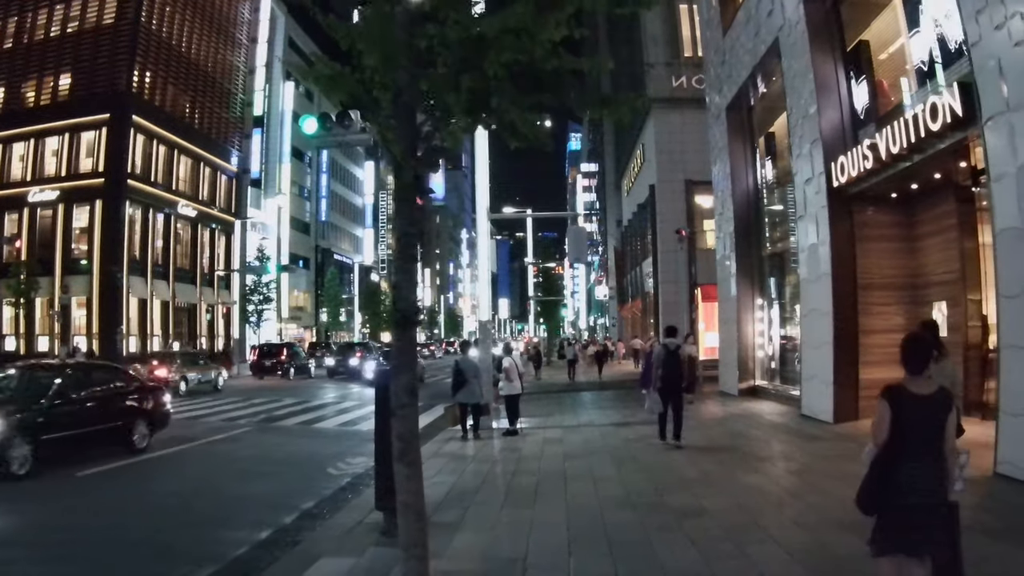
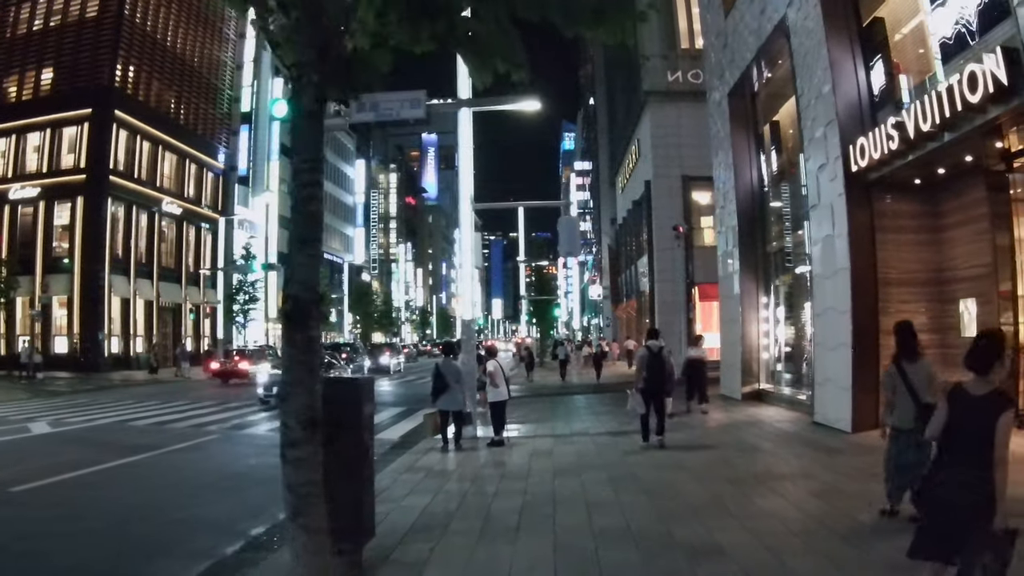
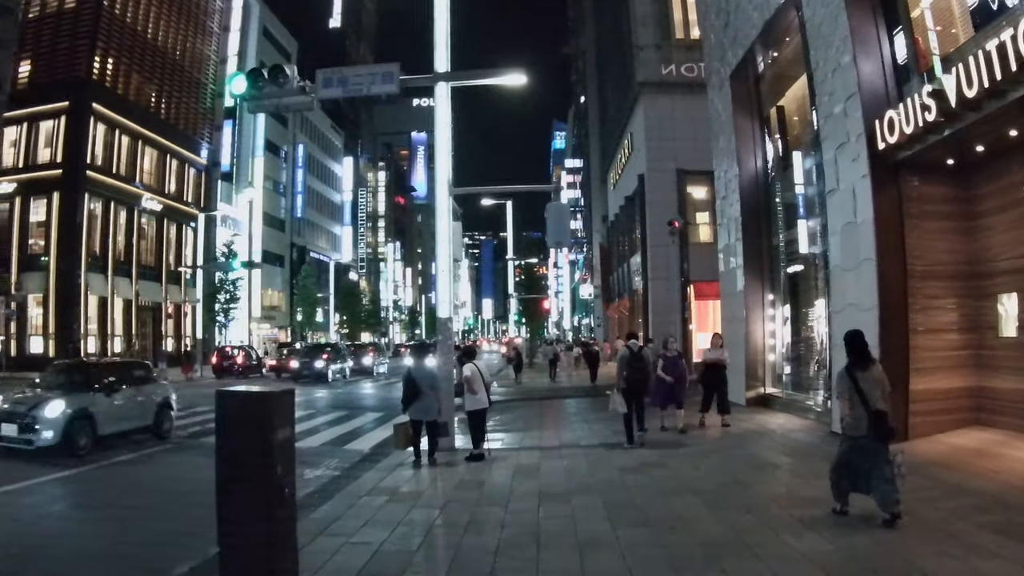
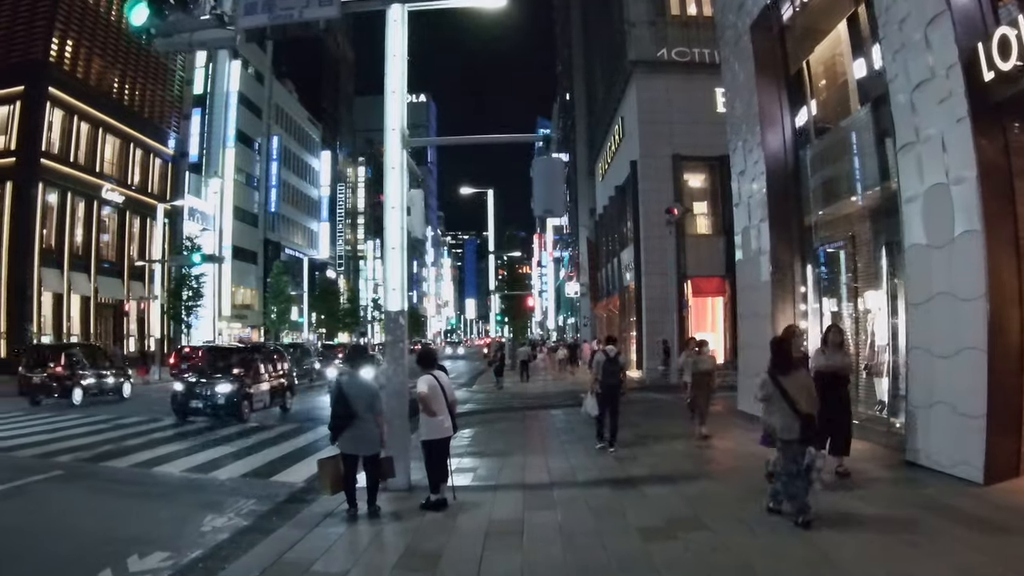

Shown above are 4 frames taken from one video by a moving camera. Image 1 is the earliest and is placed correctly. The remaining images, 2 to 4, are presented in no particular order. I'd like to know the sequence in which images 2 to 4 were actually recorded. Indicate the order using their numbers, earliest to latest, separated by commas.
2, 3, 4
